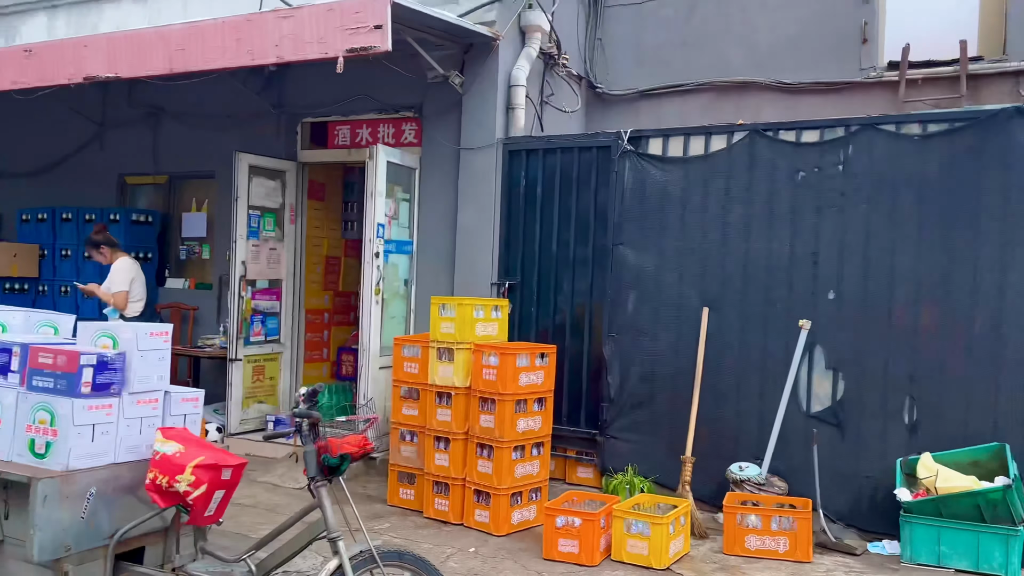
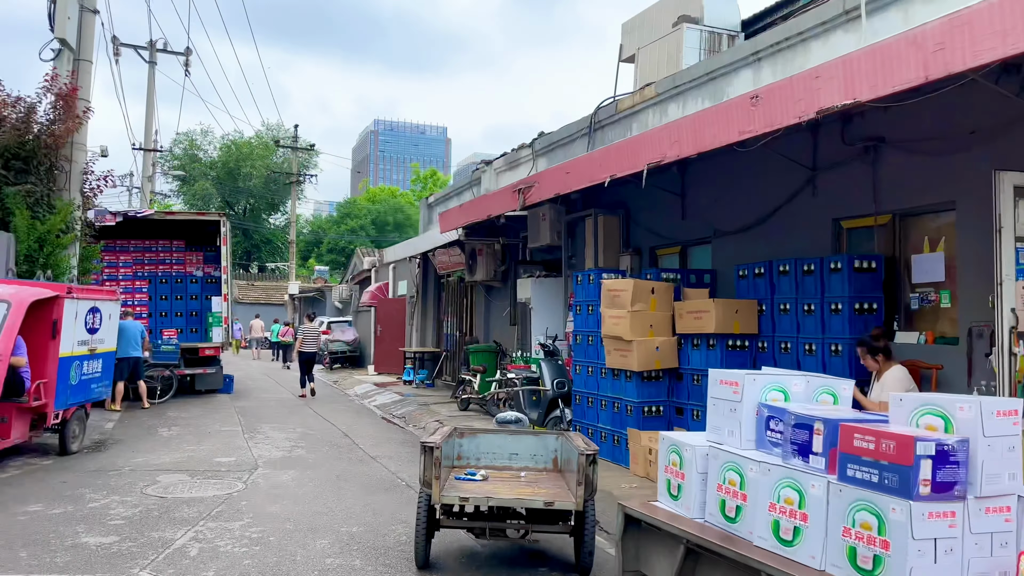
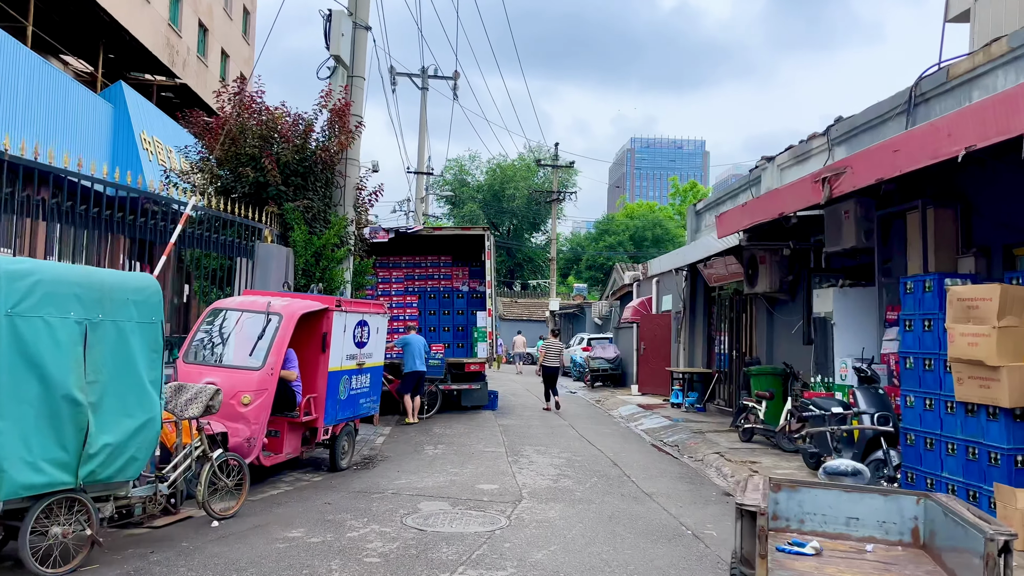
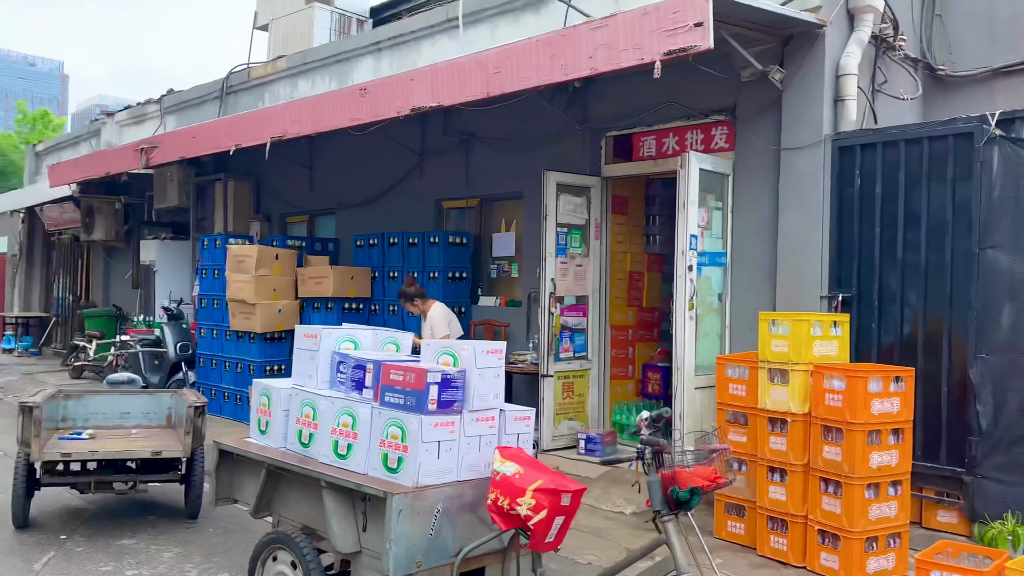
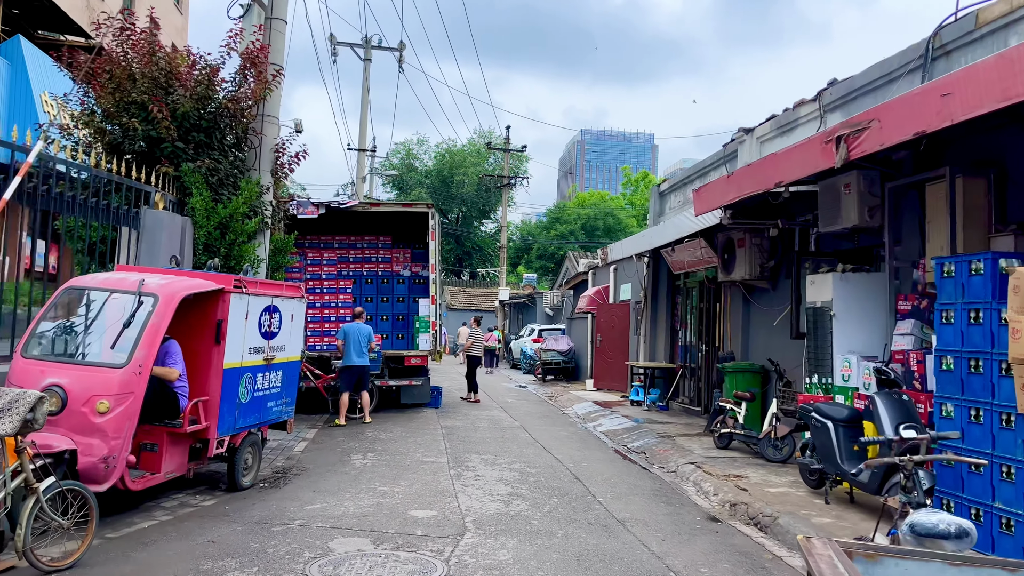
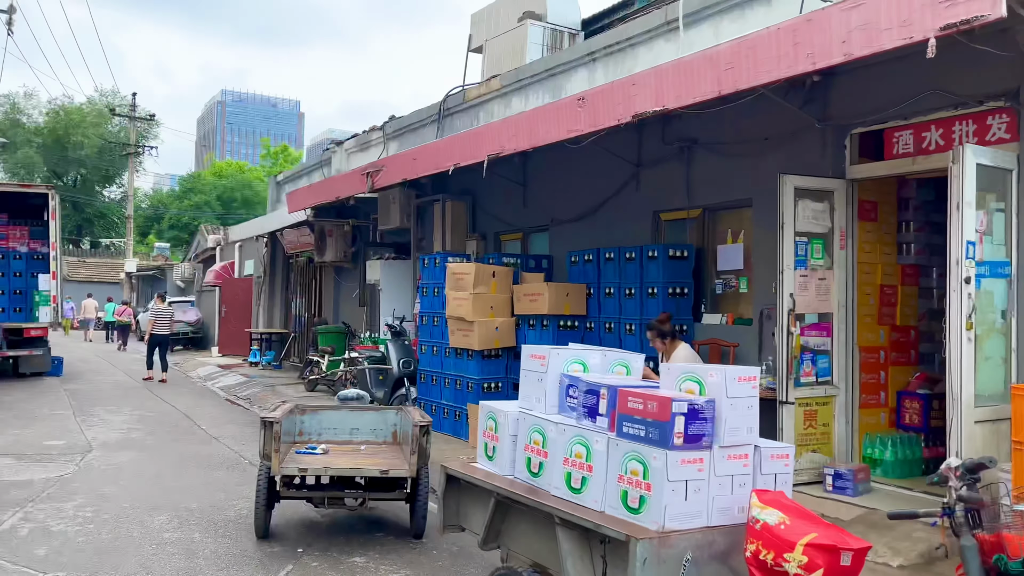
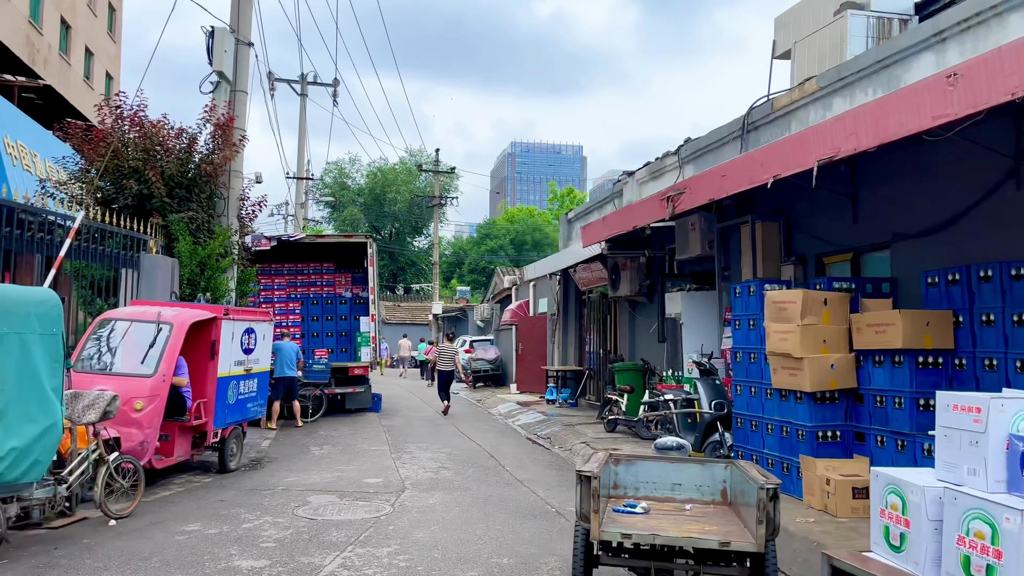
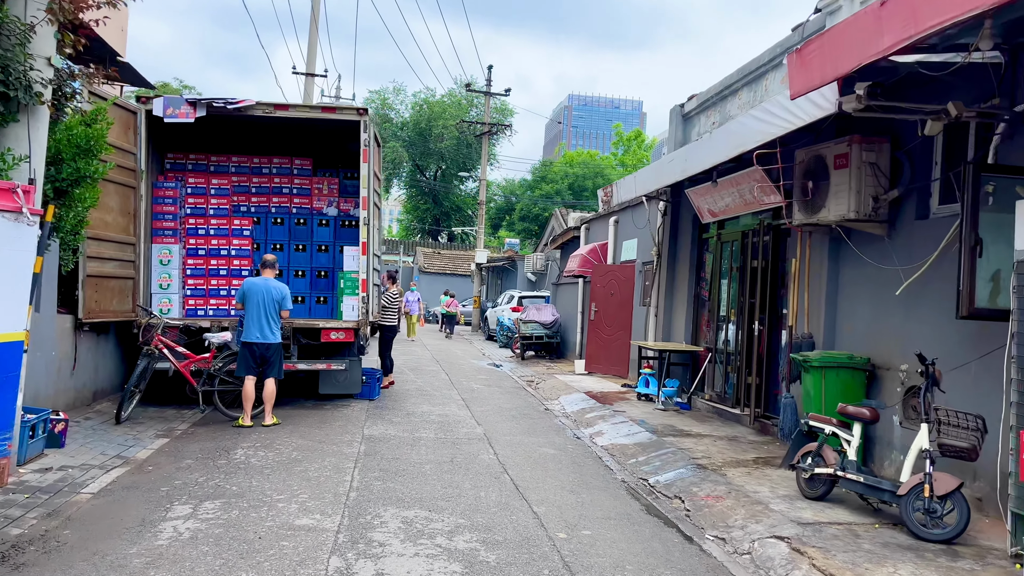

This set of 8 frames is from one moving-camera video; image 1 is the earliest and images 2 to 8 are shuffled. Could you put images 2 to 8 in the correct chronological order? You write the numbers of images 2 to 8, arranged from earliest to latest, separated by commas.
4, 6, 2, 7, 3, 5, 8
